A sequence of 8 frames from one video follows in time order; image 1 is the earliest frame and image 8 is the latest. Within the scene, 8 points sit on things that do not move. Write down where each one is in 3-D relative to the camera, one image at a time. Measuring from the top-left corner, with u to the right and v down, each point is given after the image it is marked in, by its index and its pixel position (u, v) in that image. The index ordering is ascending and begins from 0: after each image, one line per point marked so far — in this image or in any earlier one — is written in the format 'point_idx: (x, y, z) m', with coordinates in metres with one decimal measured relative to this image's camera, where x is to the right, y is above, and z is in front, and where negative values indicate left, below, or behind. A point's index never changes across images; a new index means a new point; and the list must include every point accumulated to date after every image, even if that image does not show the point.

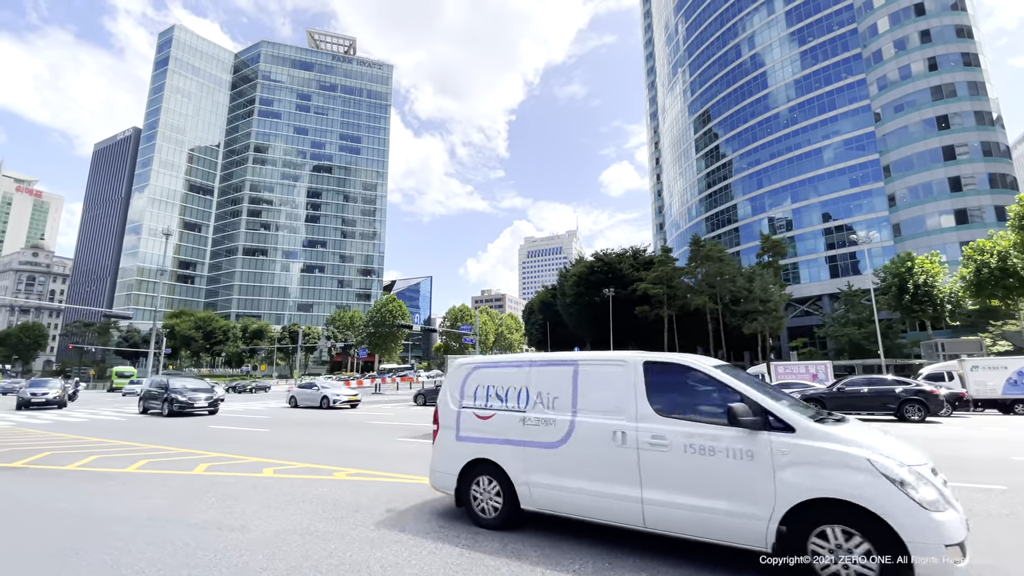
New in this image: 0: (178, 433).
0: (-9.5, -4.1, +13.9) m
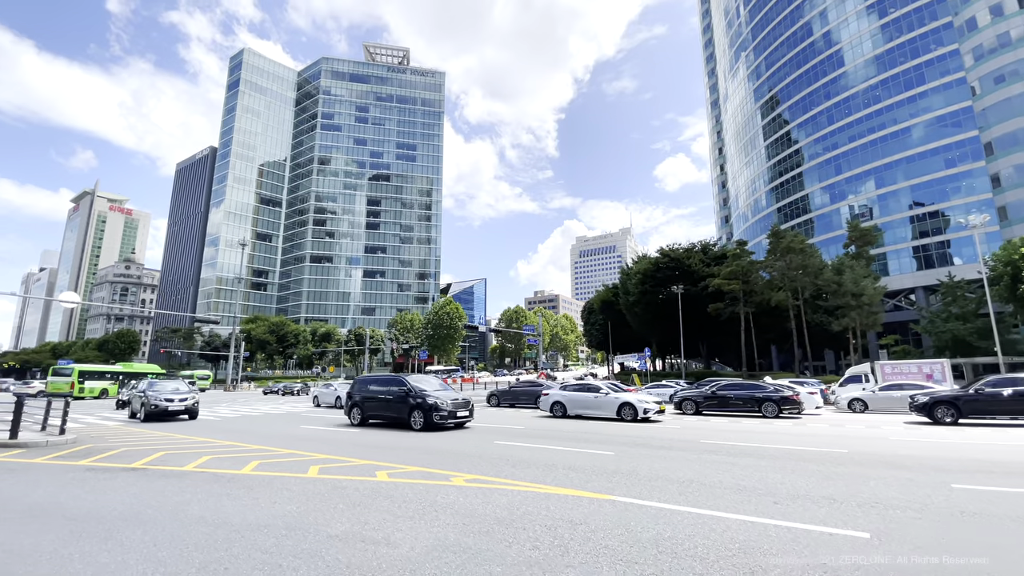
0: (-6.8, -4.2, +14.1) m
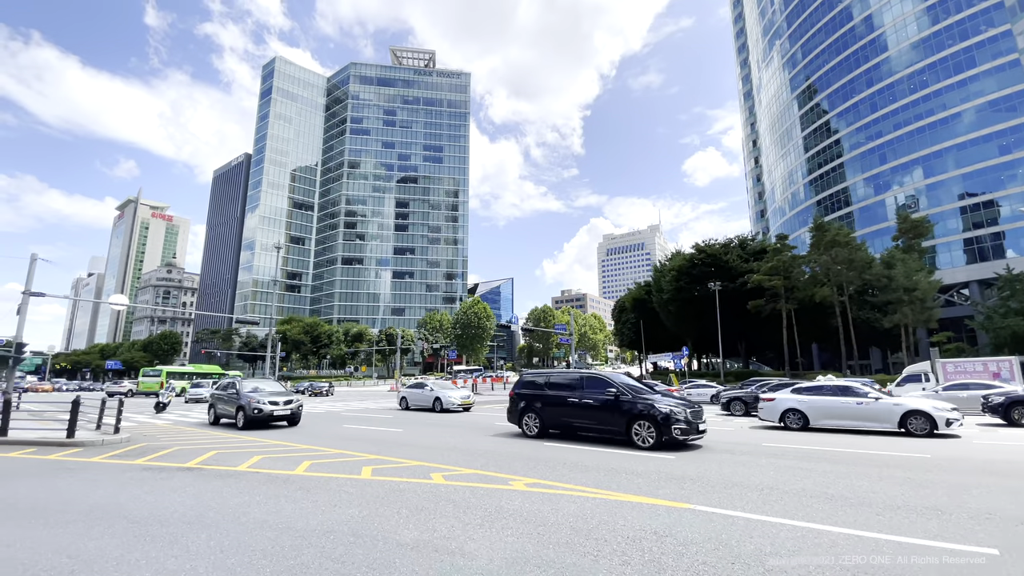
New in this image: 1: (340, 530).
0: (-5.5, -4.2, +14.1) m
1: (-1.7, -2.4, +4.8) m
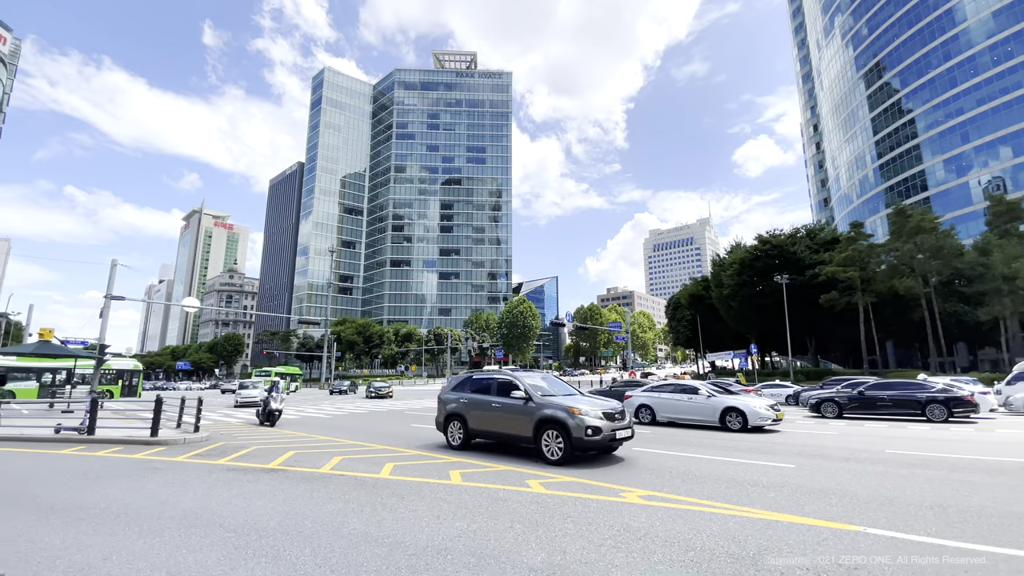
0: (-3.4, -4.1, +13.7) m
1: (-0.5, -2.3, +4.2) m
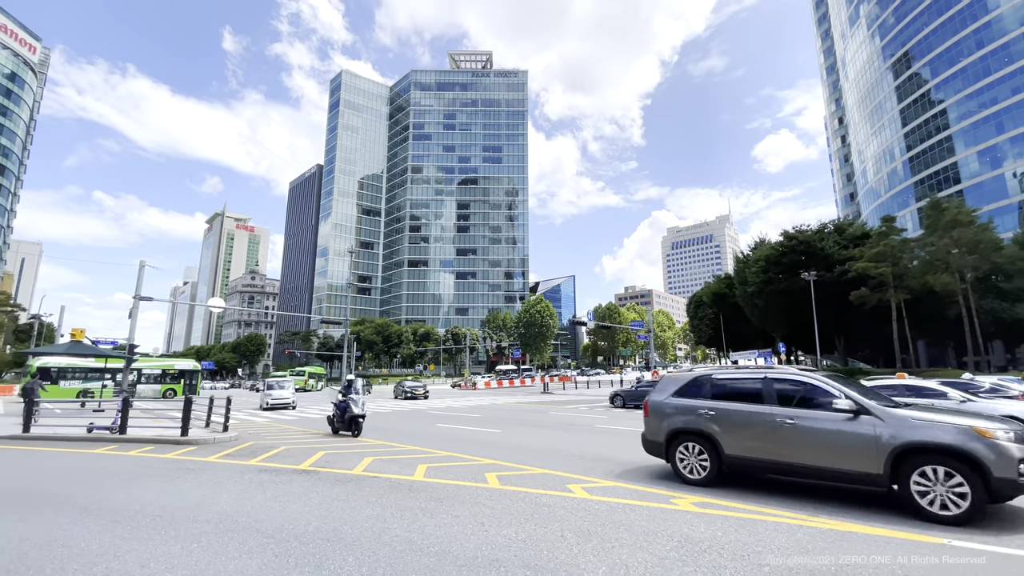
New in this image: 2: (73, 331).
0: (-2.6, -4.0, +13.6) m
1: (0.0, -2.2, +4.0) m
2: (-17.5, -1.7, +19.1) m
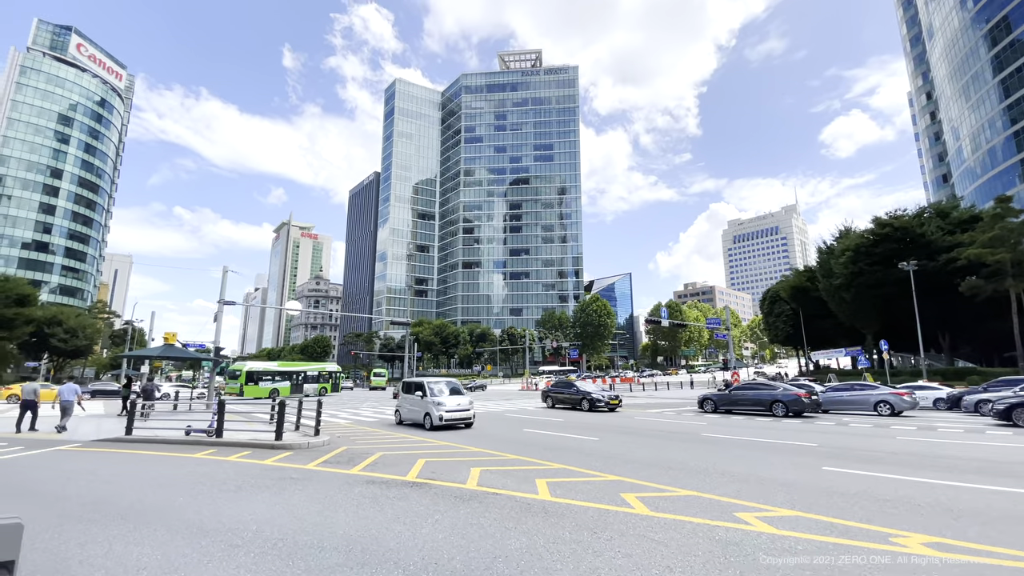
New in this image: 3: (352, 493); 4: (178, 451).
0: (-0.1, -3.9, +12.8) m
1: (+1.4, -2.1, +2.9) m
2: (-14.3, -1.9, +19.9) m
3: (-2.2, -2.8, +6.5) m
4: (-7.1, -3.5, +10.2) m
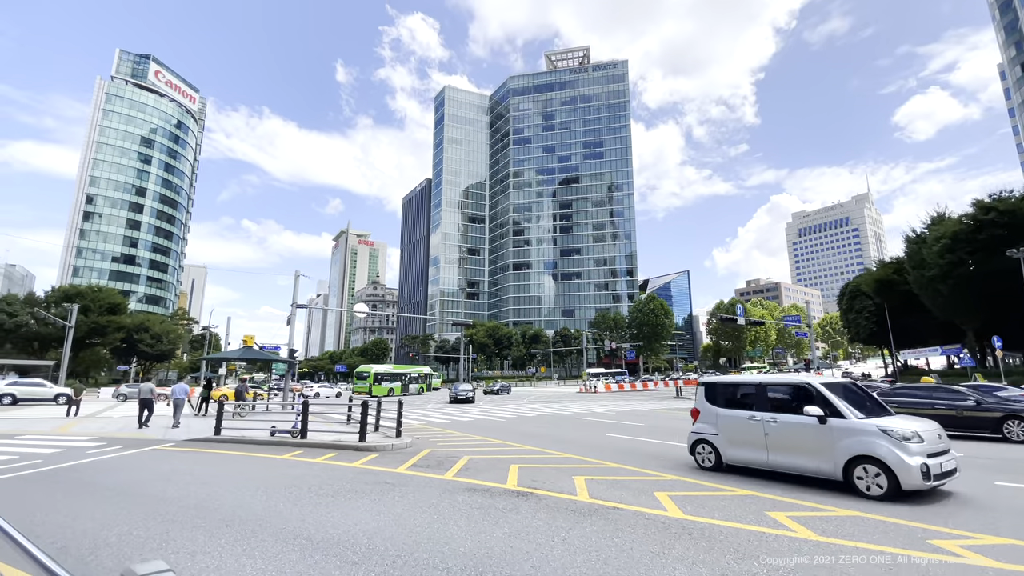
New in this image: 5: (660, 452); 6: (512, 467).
0: (+2.0, -3.8, +12.0) m
1: (+2.5, -1.9, +2.1) m
2: (-11.4, -2.1, +20.5) m
3: (-0.7, -2.7, +6.0) m
4: (-5.2, -3.5, +10.1) m
5: (+3.1, -3.4, +10.1) m
6: (0.0, -3.1, +8.3) m
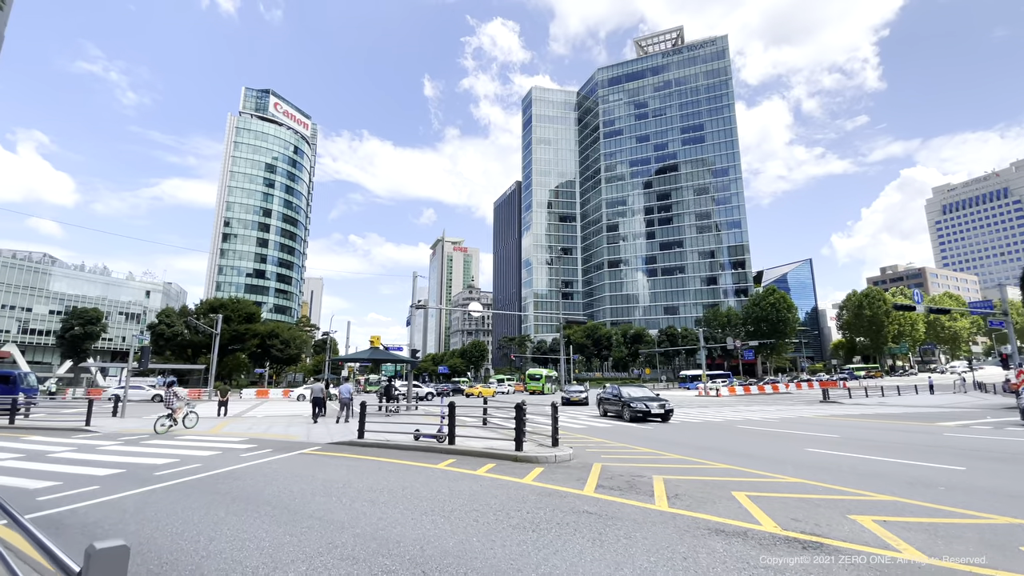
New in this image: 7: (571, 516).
0: (+5.6, -3.3, +9.6) m
1: (+4.2, -1.4, -0.3) m
2: (-6.1, -2.2, +20.5) m
3: (+1.8, -2.3, +4.2) m
4: (-1.8, -3.3, +9.1) m
5: (+6.3, -2.9, +7.5) m
6: (+2.9, -2.7, +6.4) m
7: (+0.7, -2.5, +5.4) m
